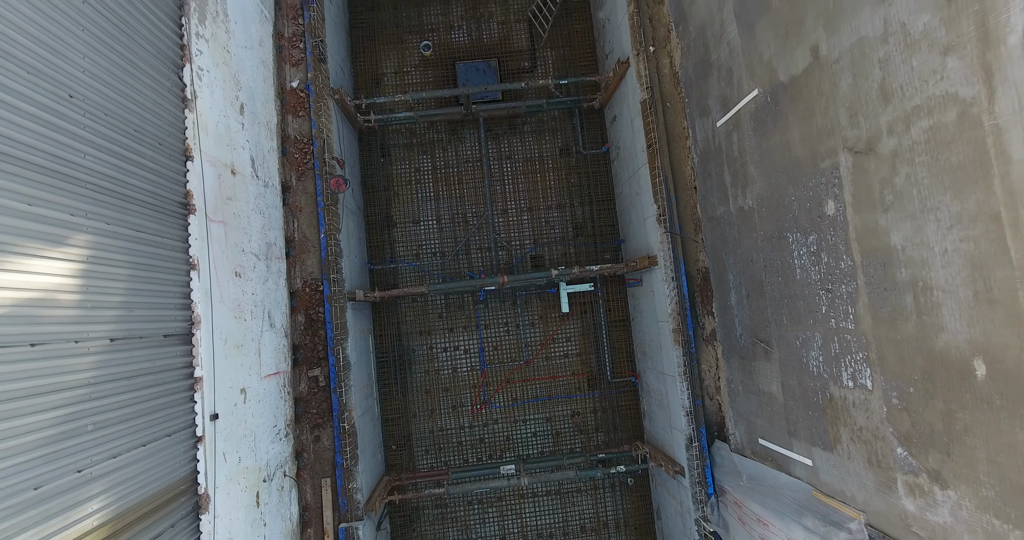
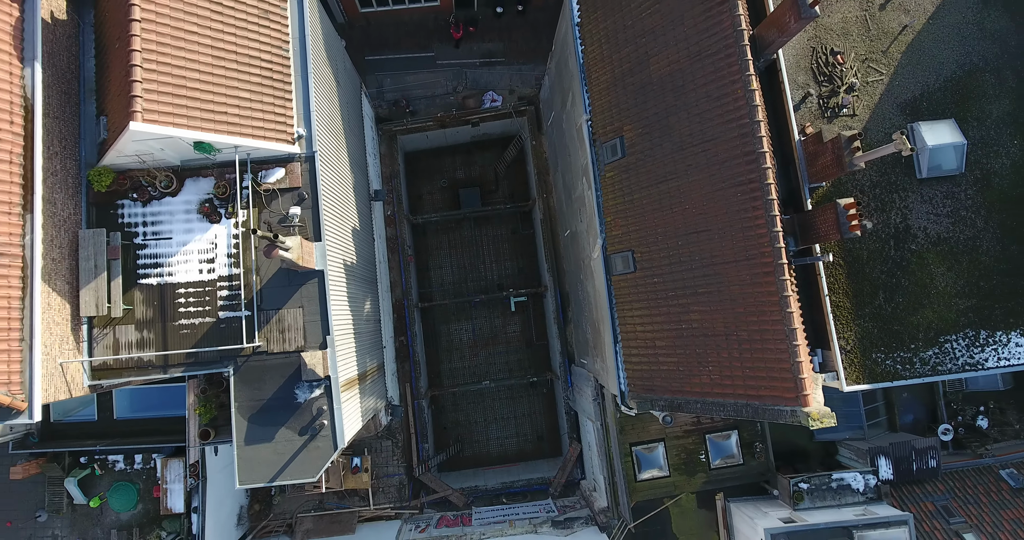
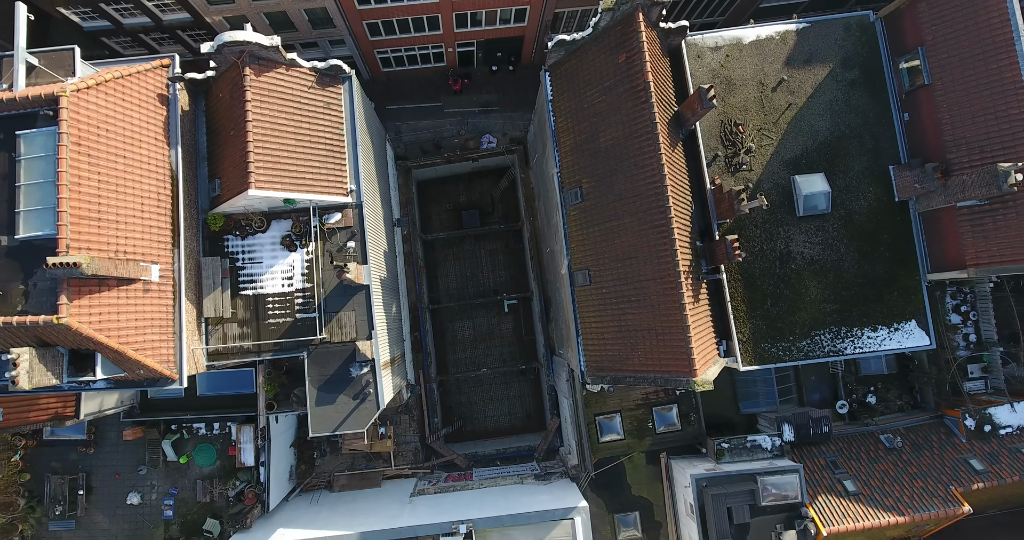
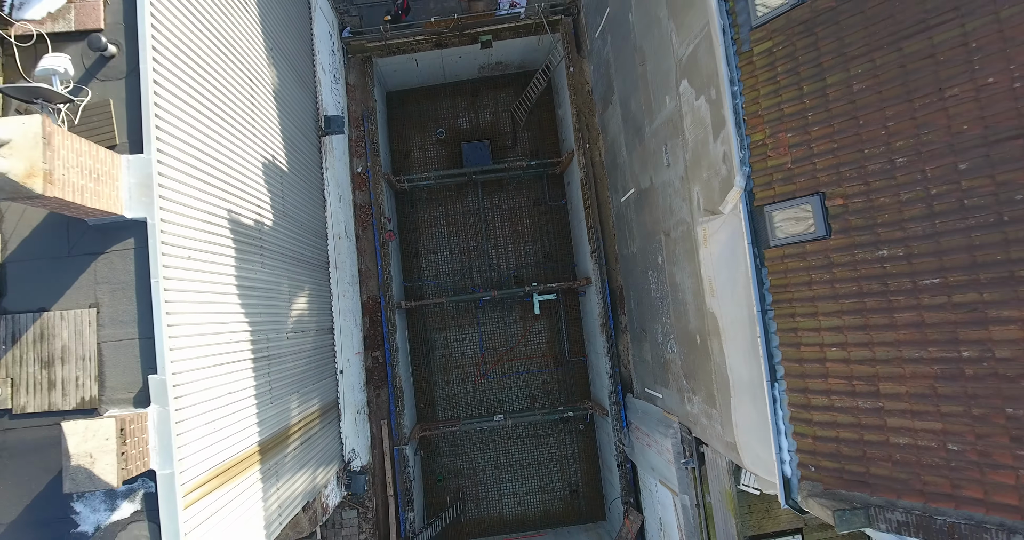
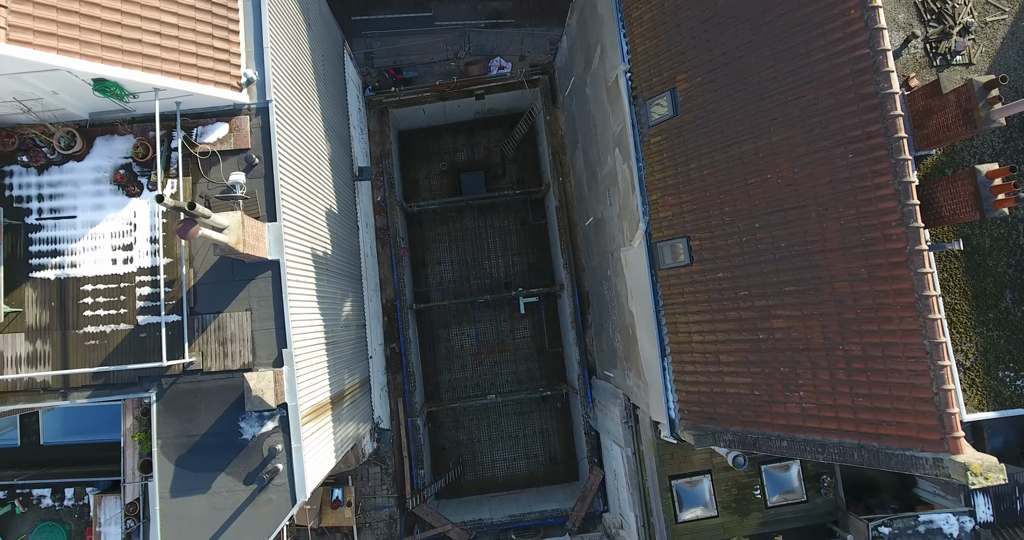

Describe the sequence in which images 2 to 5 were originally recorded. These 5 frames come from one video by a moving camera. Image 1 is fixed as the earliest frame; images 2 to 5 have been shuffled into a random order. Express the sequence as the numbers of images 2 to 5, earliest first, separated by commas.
4, 5, 2, 3
